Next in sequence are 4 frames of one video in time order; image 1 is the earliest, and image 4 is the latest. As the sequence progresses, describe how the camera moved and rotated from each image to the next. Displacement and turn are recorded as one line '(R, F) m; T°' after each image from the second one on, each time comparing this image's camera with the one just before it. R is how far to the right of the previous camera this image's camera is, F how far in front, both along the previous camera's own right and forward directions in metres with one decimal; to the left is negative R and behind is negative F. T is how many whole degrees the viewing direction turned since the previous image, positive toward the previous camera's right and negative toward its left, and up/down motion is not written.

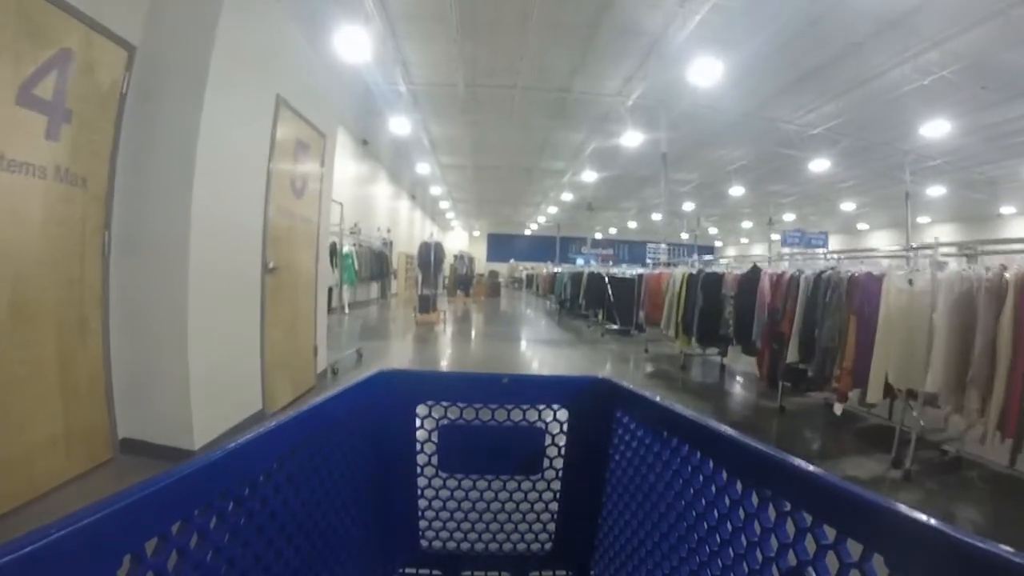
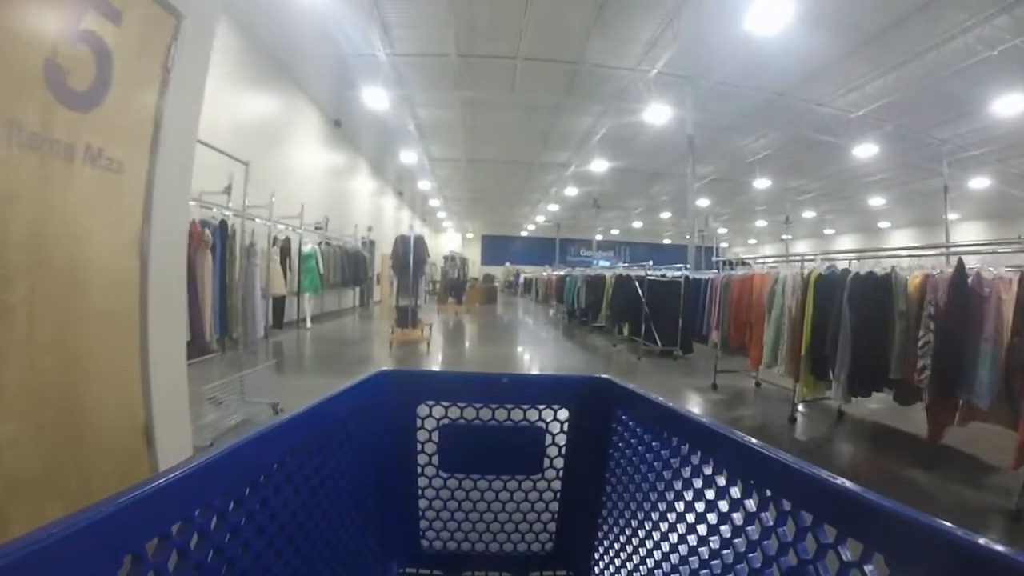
(-0.1, +0.9) m; +1°
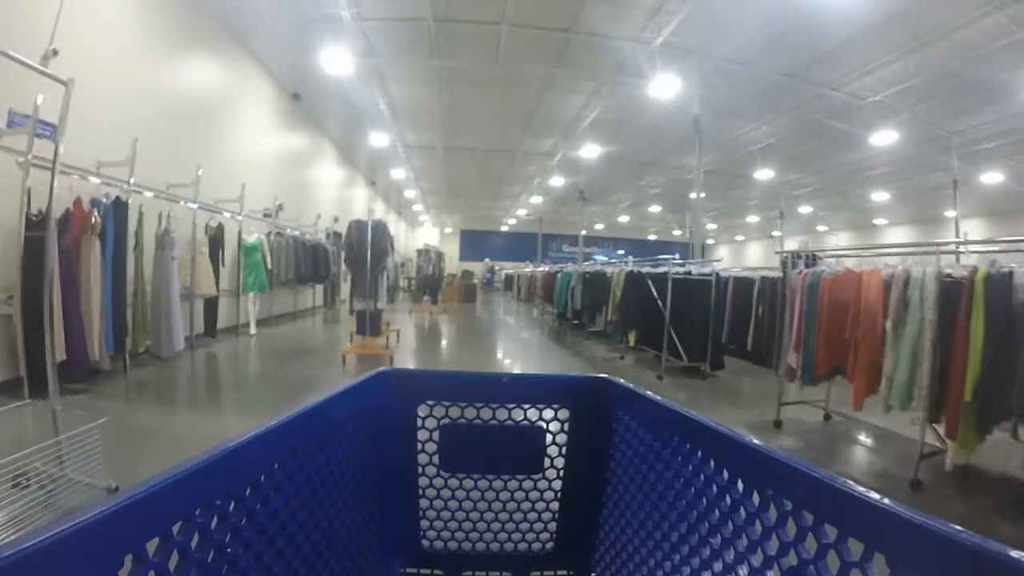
(0.0, +0.5) m; +3°
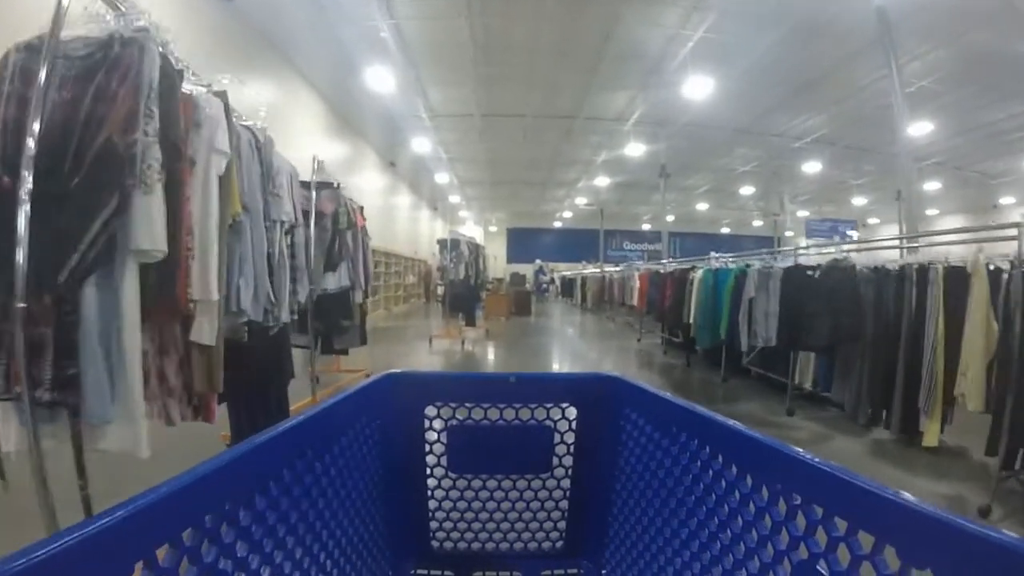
(-0.2, +1.7) m; -6°
